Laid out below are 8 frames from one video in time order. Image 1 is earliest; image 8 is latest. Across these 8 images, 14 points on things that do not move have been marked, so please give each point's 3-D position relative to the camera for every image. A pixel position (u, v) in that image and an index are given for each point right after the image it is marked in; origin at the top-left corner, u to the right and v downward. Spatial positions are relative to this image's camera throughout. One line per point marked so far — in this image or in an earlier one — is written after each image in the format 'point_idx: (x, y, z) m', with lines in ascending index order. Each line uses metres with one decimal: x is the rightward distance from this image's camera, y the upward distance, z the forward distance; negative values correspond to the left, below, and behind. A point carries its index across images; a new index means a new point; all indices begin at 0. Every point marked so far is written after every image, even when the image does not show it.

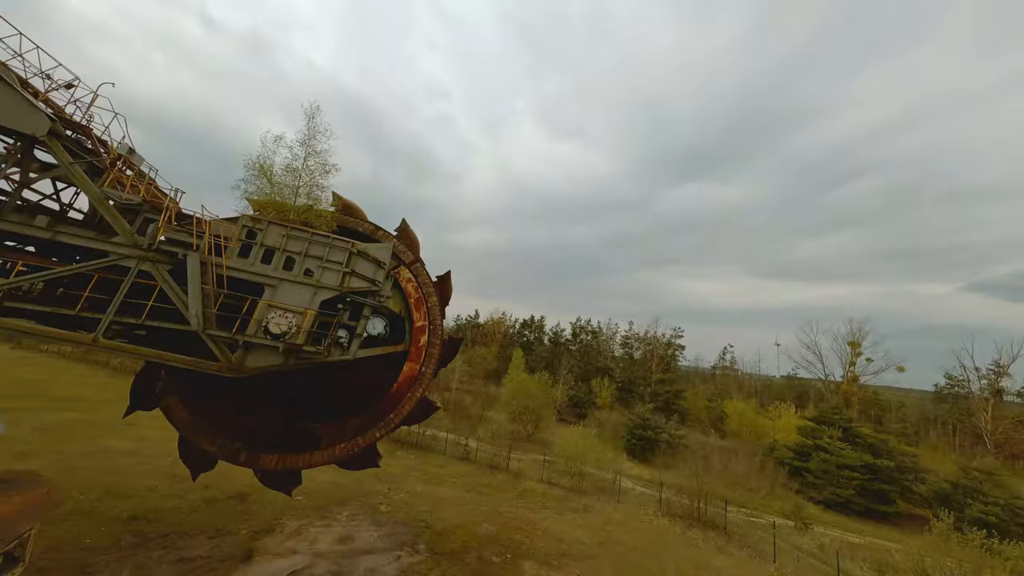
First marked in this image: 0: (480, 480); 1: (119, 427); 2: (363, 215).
0: (-1.5, -8.0, +14.3) m
1: (-16.0, -5.9, +13.9) m
2: (-4.3, +2.2, +10.0) m
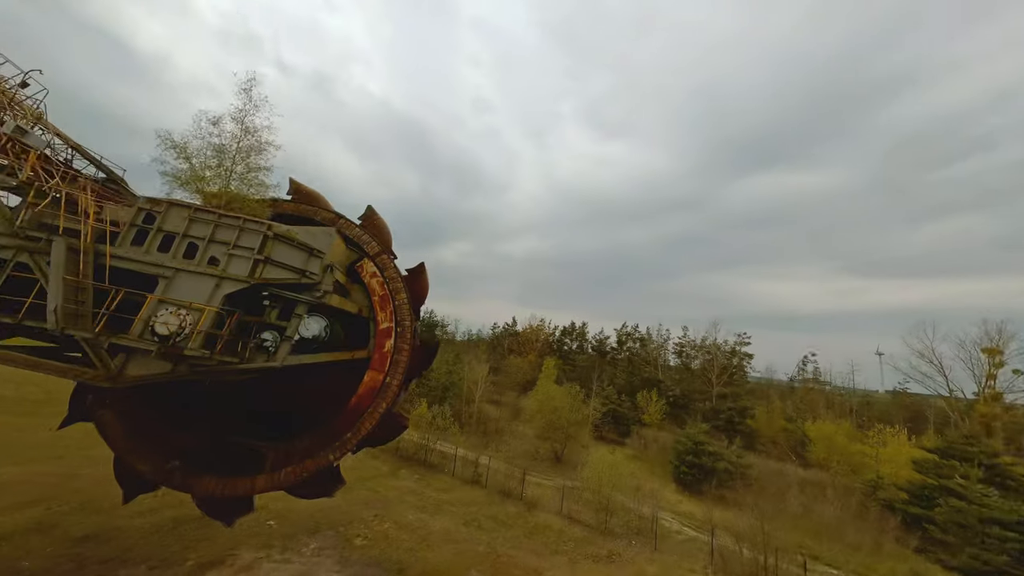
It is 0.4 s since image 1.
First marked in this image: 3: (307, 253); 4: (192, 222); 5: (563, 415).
0: (-1.1, -8.0, +12.3) m
1: (-15.6, -6.3, +14.2) m
2: (-4.8, +2.2, +8.9) m
3: (-4.0, +0.7, +6.6) m
4: (-5.5, +1.1, +5.9) m
5: (+2.8, -7.1, +19.0) m
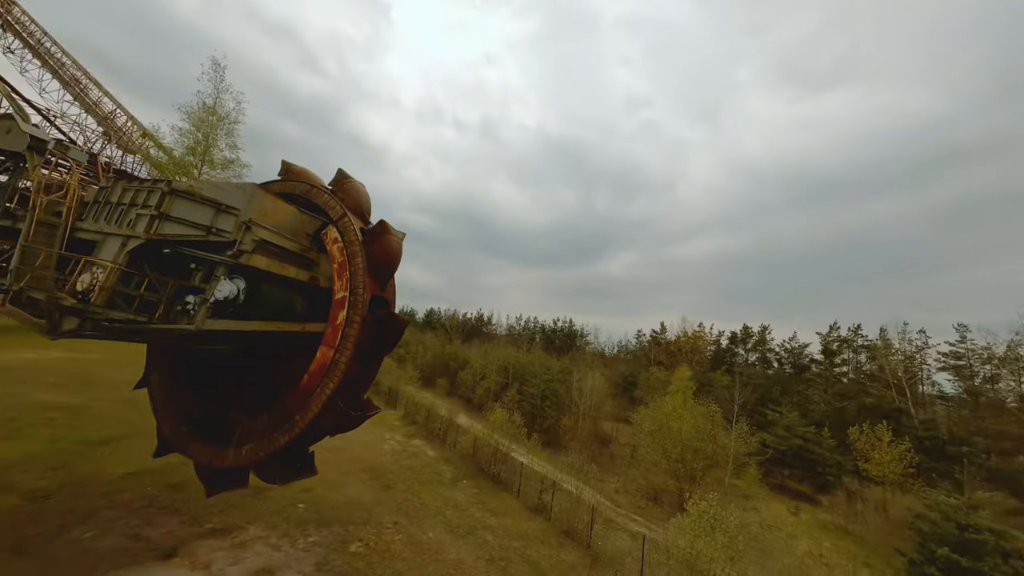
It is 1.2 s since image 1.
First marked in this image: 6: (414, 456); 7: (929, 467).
0: (+0.3, -7.1, +9.4) m
1: (-11.6, -6.8, +17.8) m
2: (-5.2, +2.8, +8.7) m
3: (-5.4, +1.4, +6.2) m
4: (-7.1, +1.8, +6.3) m
5: (+6.9, -6.1, +13.5) m
6: (-4.3, -7.5, +15.3) m
7: (+22.8, -9.6, +18.5) m
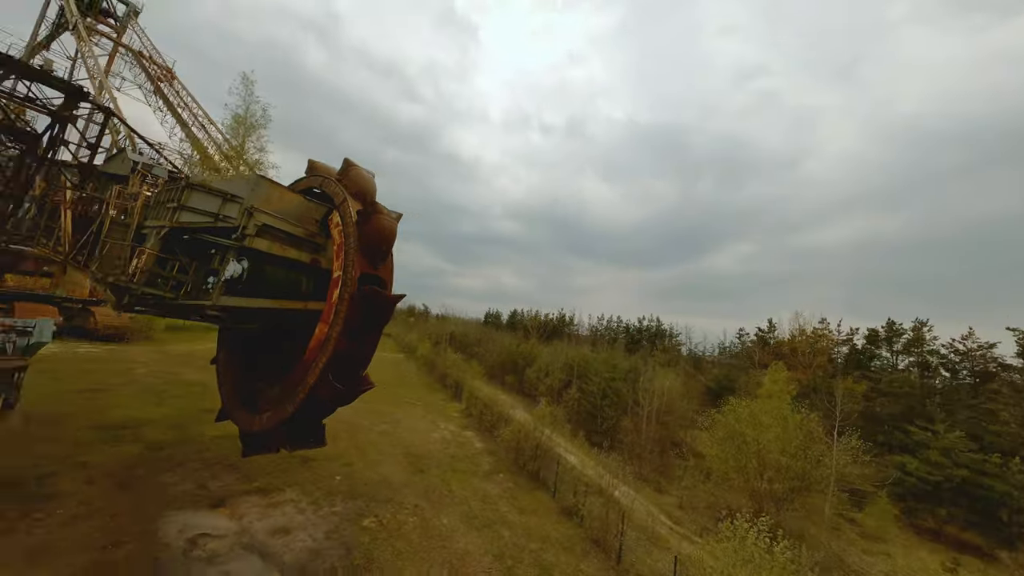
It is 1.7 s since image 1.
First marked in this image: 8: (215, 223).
0: (+0.7, -6.5, +8.5) m
1: (-8.7, -6.6, +19.7) m
2: (-5.1, +3.2, +9.4) m
3: (-5.9, +1.8, +7.0) m
4: (-7.6, +2.1, +7.5) m
5: (+8.0, -5.3, +10.8) m
6: (-2.2, -7.1, +15.4) m
7: (+24.9, -8.3, +11.5) m
8: (-6.0, +1.3, +6.9) m
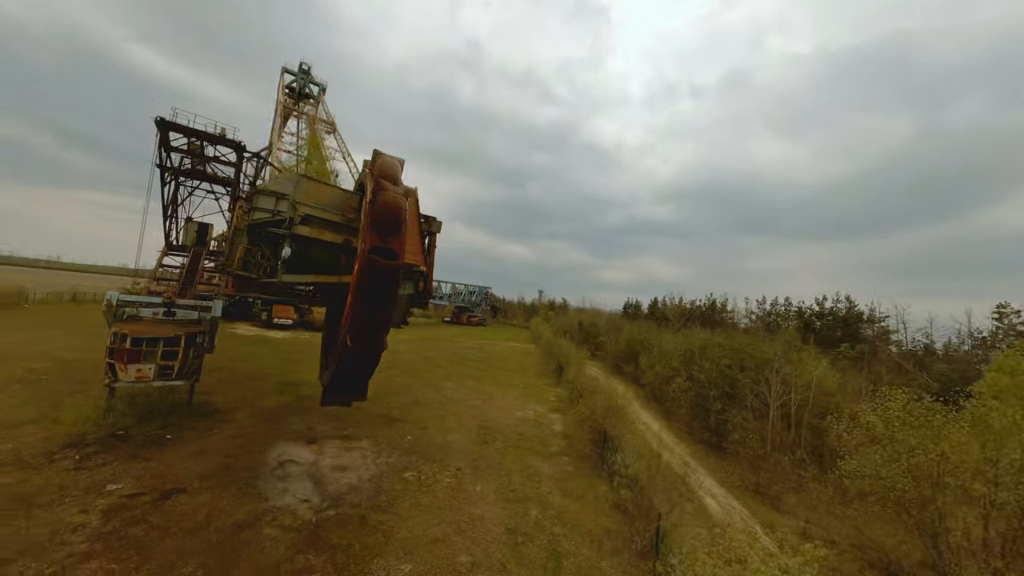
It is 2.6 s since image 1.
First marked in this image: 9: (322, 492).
0: (+1.1, -5.6, +7.6) m
1: (-3.0, -5.9, +21.7) m
2: (-4.5, +3.9, +10.7) m
3: (-6.1, +2.3, +8.8) m
4: (-7.4, +2.6, +10.0) m
5: (+8.7, -3.8, +6.8) m
6: (+1.2, -6.1, +15.1) m
7: (+24.6, -5.8, +0.8) m
8: (-6.1, +1.8, +8.8) m
9: (-4.5, -4.9, +8.2) m
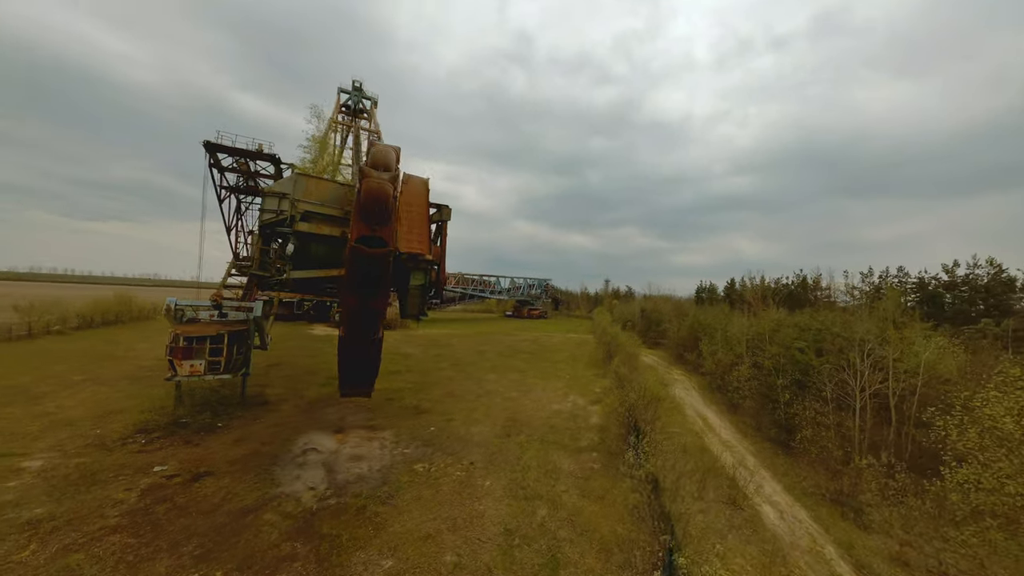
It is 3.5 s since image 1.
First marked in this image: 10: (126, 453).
0: (+1.1, -5.1, +6.8) m
1: (-0.4, -5.3, +21.4) m
2: (-4.5, +4.1, +10.7) m
3: (-6.2, +2.4, +9.2) m
4: (-7.3, +2.6, +10.6) m
5: (+8.3, -2.9, +4.6) m
6: (+2.6, -5.4, +14.2) m
7: (+22.9, -4.0, -4.2) m
8: (-6.3, +1.9, +9.2) m
9: (-4.4, -4.7, +8.3) m
10: (-10.2, -4.3, +9.0) m
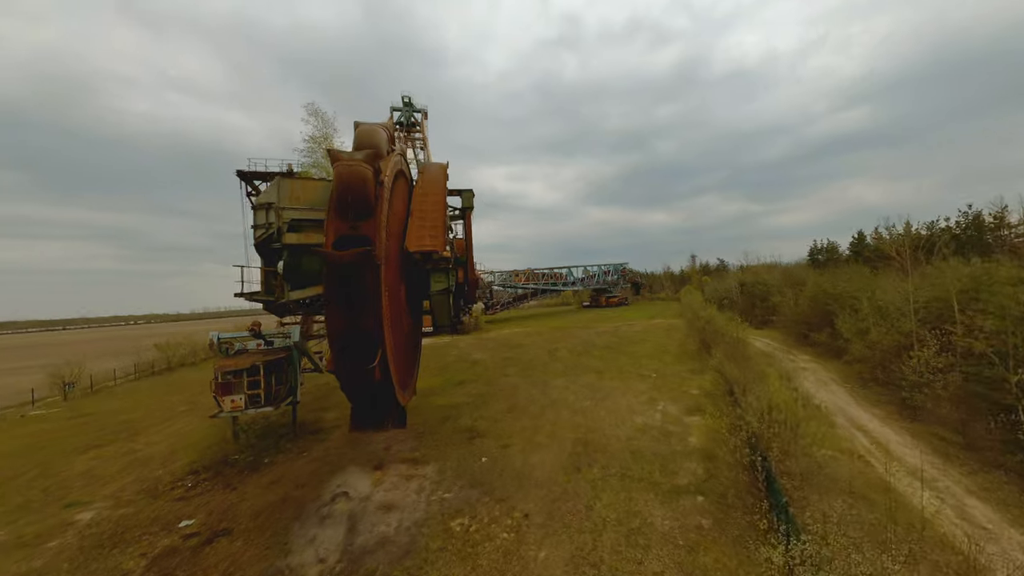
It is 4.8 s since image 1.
0: (+1.9, -4.8, +4.0) m
1: (+3.6, -4.7, +18.5) m
2: (-3.8, +3.7, +9.0) m
3: (-5.7, +1.8, +7.9) m
4: (-6.4, +1.9, +9.5) m
5: (+8.0, -1.8, +0.3) m
6: (+4.9, -4.7, +10.9) m
7: (+20.4, -1.6, -11.5) m
8: (-5.6, +1.3, +7.9) m
9: (-3.2, -5.0, +6.7) m
10: (-8.7, -5.4, +8.6) m
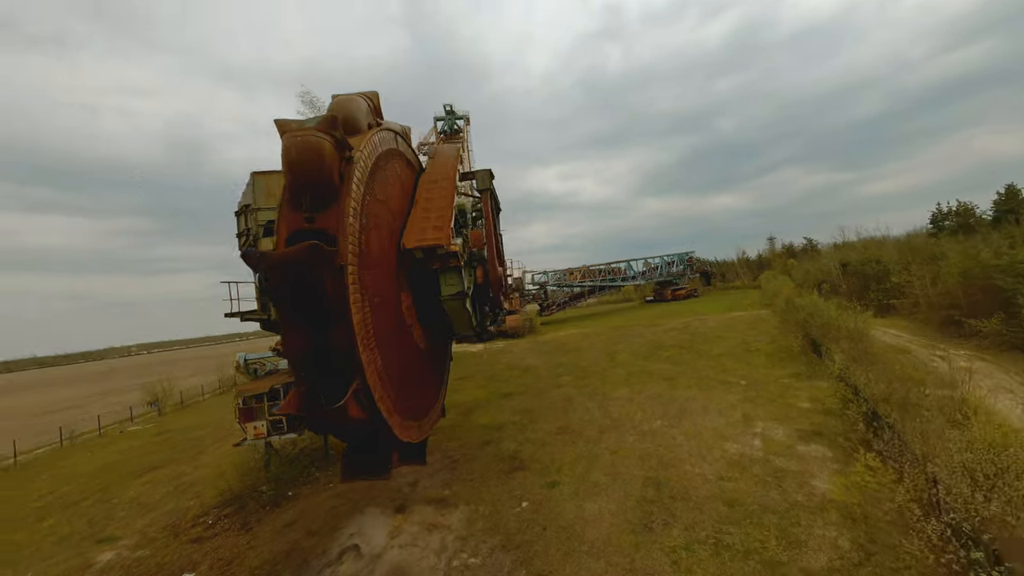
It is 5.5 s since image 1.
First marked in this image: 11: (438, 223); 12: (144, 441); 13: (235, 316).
0: (+1.9, -4.6, +1.6) m
1: (+6.1, -4.4, +15.7) m
2: (-3.4, +3.5, +7.6) m
3: (-5.3, +1.5, +6.8) m
4: (-5.8, +1.5, +8.5) m
5: (+7.2, -1.3, -3.1) m
6: (+6.1, -4.3, +7.9) m
7: (+17.4, -0.2, -16.8) m
8: (-5.2, +1.0, +6.8) m
9: (-2.6, -5.2, +5.1) m
10: (-7.6, -5.9, +7.9) m
11: (-1.5, +1.3, +6.9) m
12: (-18.5, -7.7, +17.2) m
13: (-5.8, -0.5, +7.7) m
